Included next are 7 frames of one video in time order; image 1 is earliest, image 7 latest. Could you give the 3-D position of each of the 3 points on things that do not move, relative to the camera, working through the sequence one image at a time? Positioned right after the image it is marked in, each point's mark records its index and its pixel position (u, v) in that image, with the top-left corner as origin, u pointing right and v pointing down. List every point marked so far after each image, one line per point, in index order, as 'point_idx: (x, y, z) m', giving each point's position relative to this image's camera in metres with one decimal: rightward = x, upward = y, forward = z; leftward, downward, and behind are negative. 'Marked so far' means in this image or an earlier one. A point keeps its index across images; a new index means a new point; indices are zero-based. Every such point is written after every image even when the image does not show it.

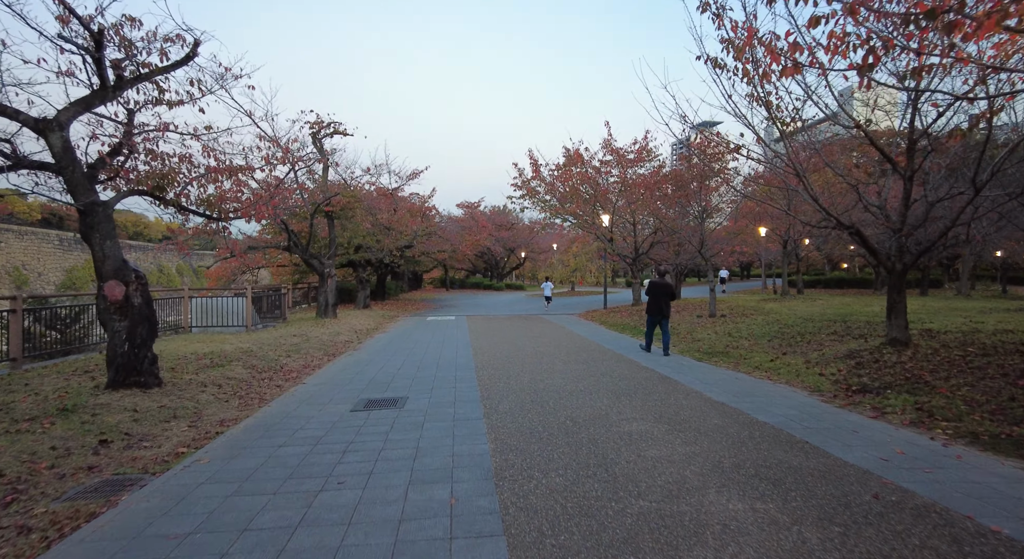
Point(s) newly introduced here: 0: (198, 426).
0: (-3.5, -1.6, +5.4) m
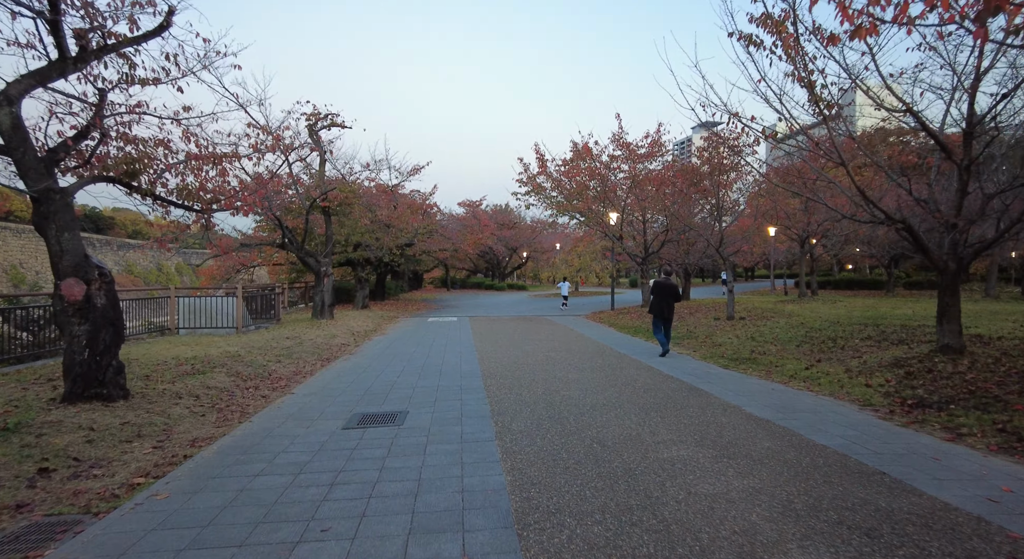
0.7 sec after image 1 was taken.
0: (-3.3, -1.6, +4.7) m
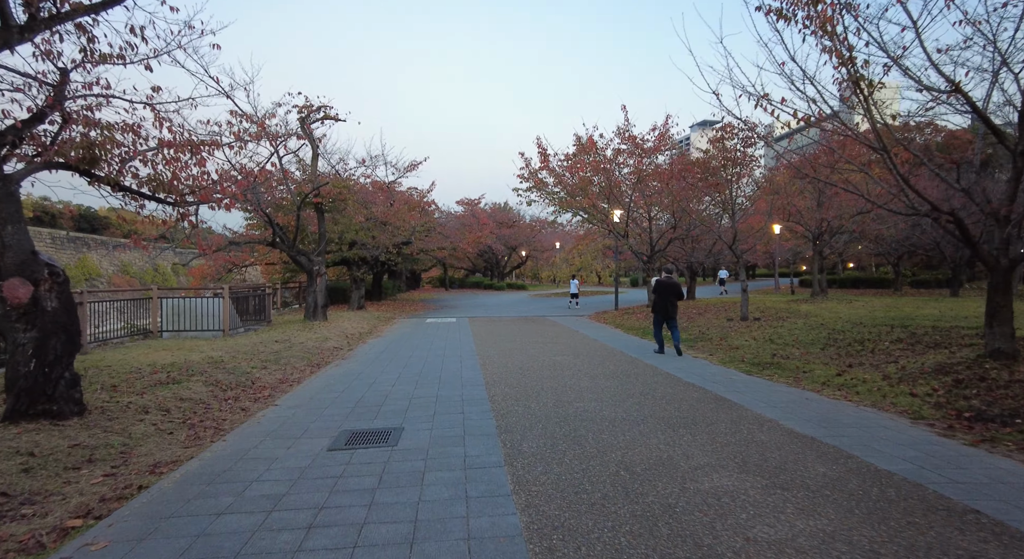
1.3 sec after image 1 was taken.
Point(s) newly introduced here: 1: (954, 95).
0: (-3.2, -1.6, +4.0) m
1: (+5.6, +2.4, +6.3) m
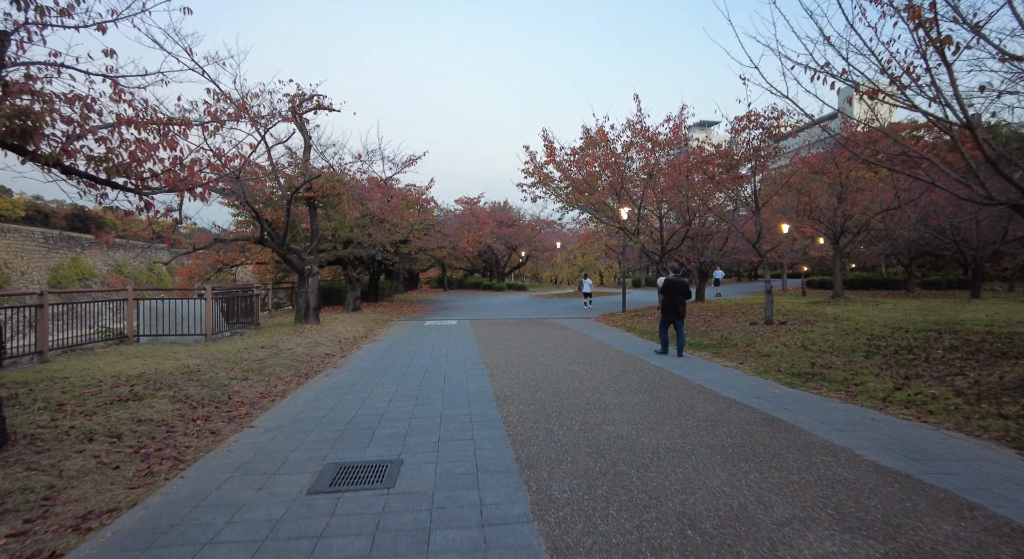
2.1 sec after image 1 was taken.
0: (-3.0, -1.6, +3.1) m
1: (+5.8, +2.4, +5.4) m
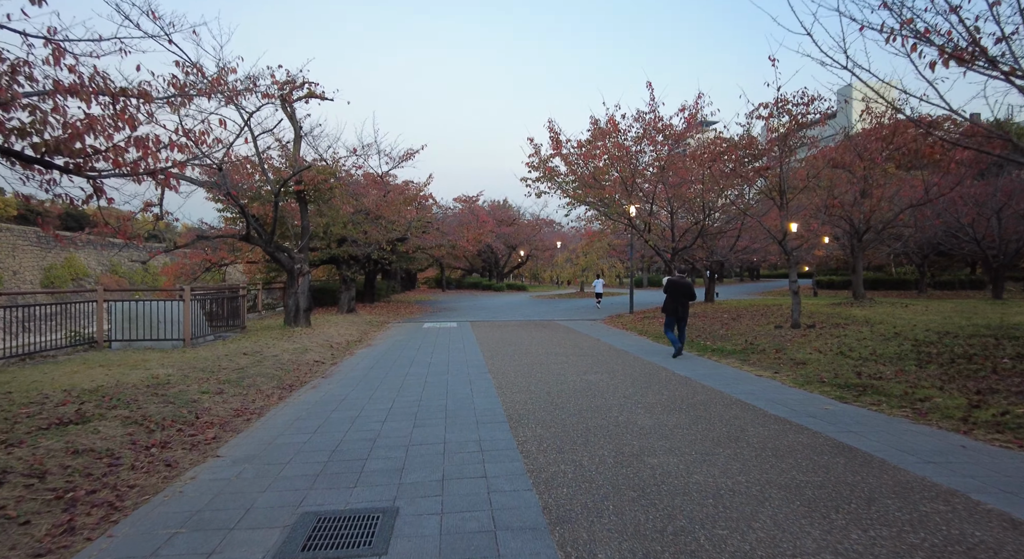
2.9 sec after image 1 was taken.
0: (-2.9, -1.6, +2.2) m
1: (+6.0, +2.4, +4.5) m
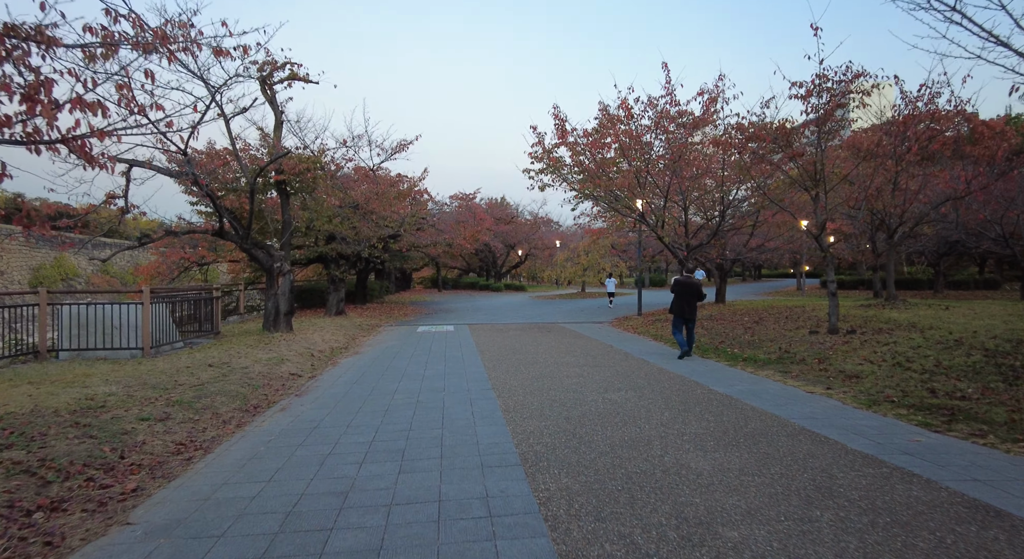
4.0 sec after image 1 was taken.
0: (-2.7, -1.6, +1.0) m
1: (+6.1, +2.4, +3.4) m
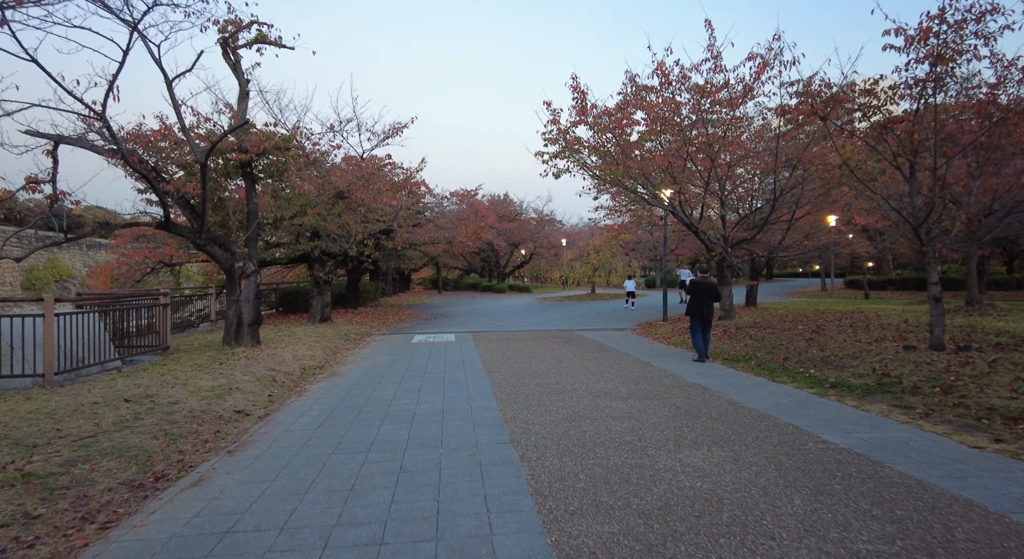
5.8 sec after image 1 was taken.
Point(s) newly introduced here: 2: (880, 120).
0: (-2.4, -1.6, -1.1) m
1: (+6.4, +2.3, +1.3) m
2: (+6.2, +2.7, +8.2) m
